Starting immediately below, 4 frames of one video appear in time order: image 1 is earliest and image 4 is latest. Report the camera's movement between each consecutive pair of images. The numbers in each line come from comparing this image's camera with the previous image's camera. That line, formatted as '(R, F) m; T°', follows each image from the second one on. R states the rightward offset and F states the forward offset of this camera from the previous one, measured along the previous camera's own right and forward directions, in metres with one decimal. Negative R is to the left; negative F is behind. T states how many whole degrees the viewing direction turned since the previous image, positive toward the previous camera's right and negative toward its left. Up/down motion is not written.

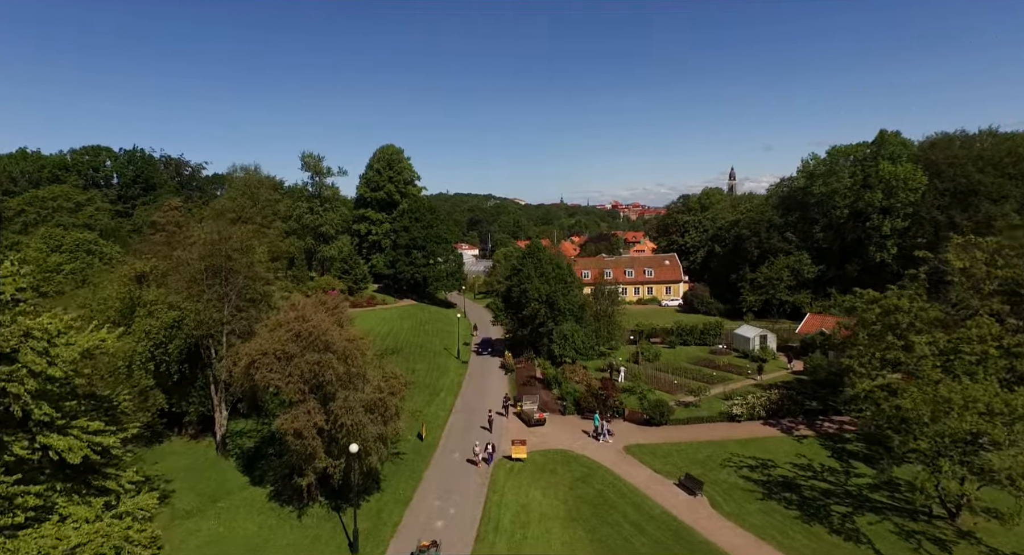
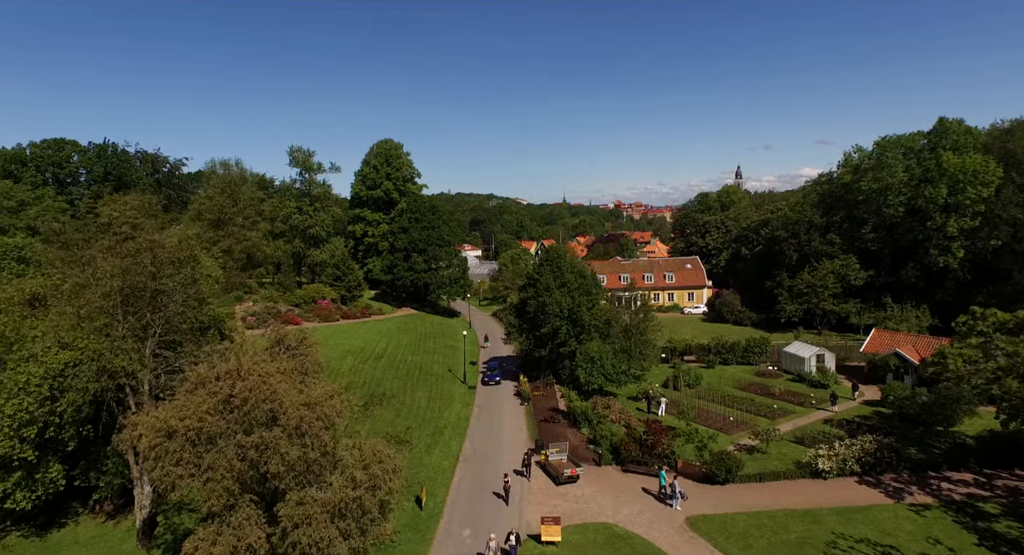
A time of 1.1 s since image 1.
(-0.8, +5.8) m; 0°
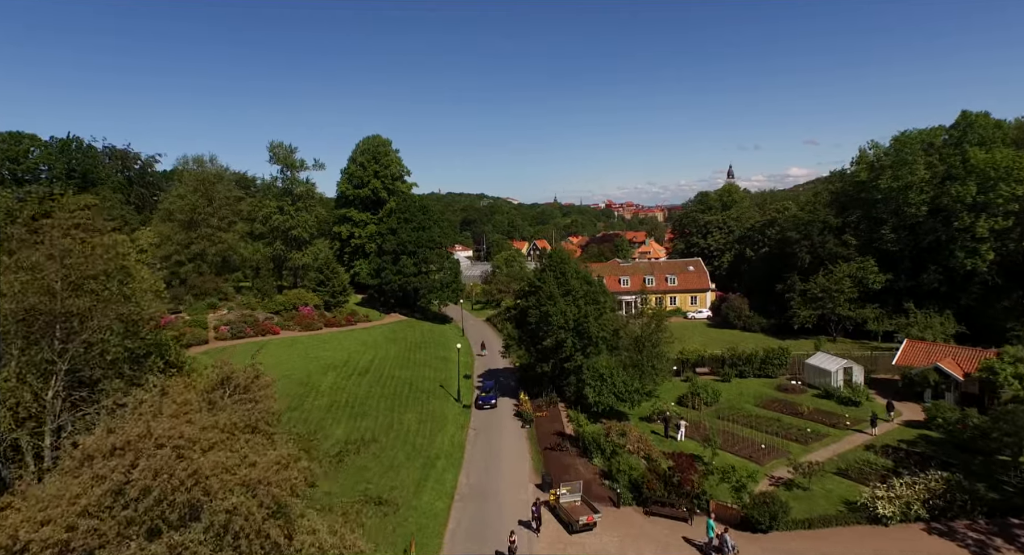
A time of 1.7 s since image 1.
(-0.4, +3.3) m; +1°
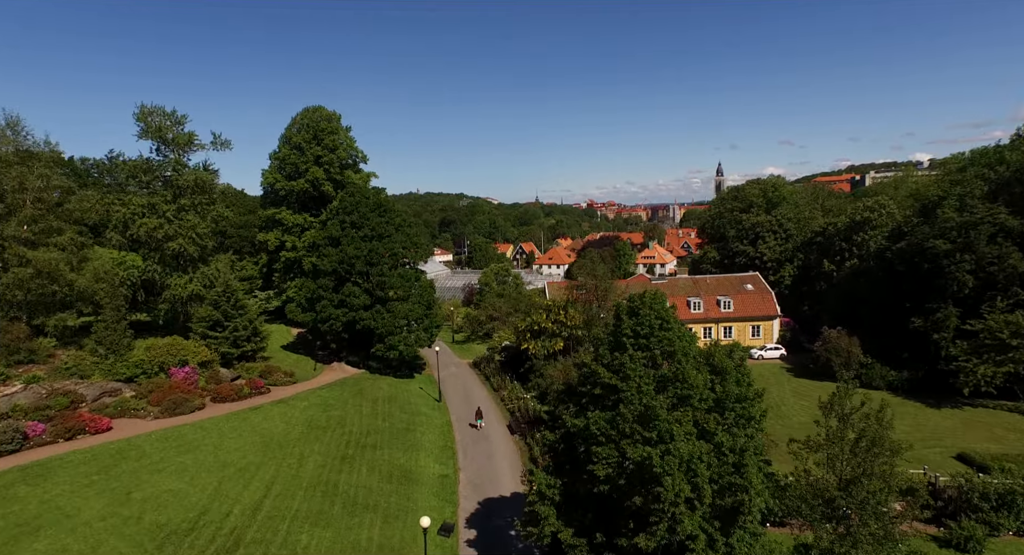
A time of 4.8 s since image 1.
(-1.3, +18.2) m; +2°
